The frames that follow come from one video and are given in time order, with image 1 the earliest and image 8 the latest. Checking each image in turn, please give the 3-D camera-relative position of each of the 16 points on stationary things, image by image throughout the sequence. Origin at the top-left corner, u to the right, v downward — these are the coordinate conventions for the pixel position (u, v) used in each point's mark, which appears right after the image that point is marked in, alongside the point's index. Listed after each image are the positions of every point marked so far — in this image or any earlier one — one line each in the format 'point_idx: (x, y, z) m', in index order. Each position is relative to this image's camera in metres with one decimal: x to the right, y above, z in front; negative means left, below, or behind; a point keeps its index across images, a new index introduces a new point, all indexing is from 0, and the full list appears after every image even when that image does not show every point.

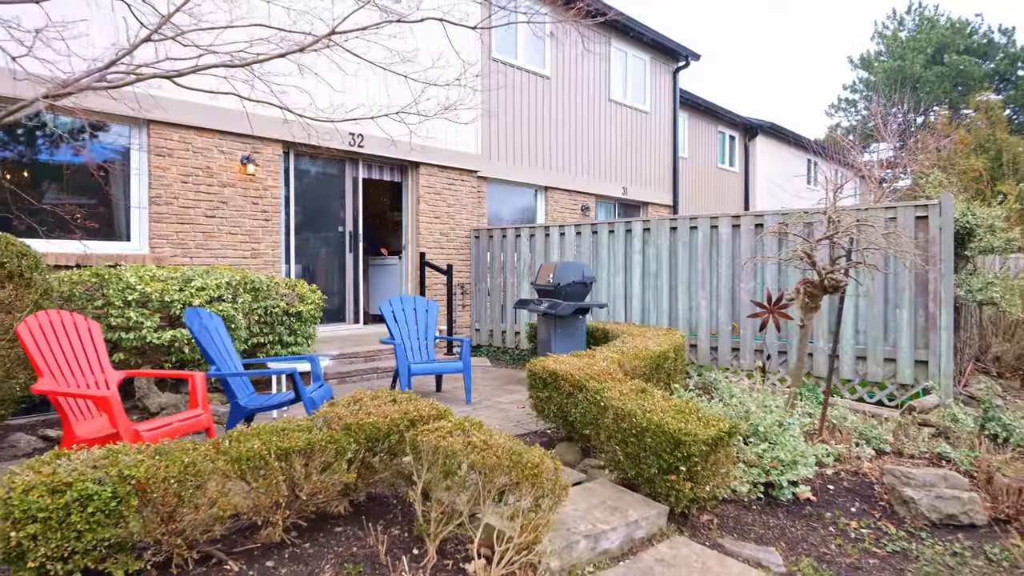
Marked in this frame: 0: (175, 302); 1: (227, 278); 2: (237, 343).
0: (-2.5, -0.1, +5.0) m
1: (-2.3, +0.1, +5.4) m
2: (-2.2, -0.4, +5.5) m
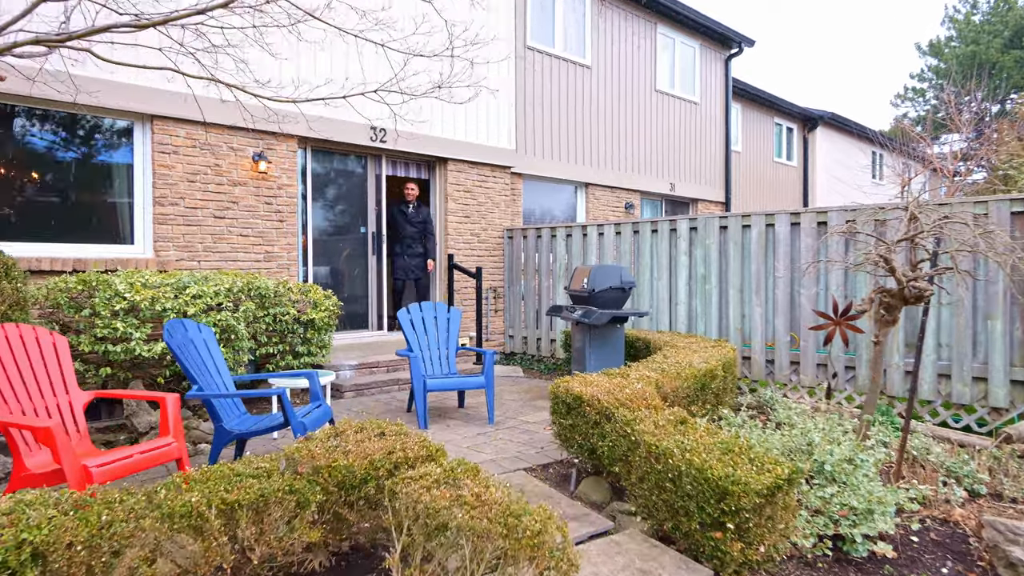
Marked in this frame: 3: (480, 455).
0: (-2.3, -0.2, +4.6) m
1: (-2.1, 0.0, +5.0) m
2: (-2.0, -0.5, +5.1) m
3: (-0.2, -1.1, +4.3) m
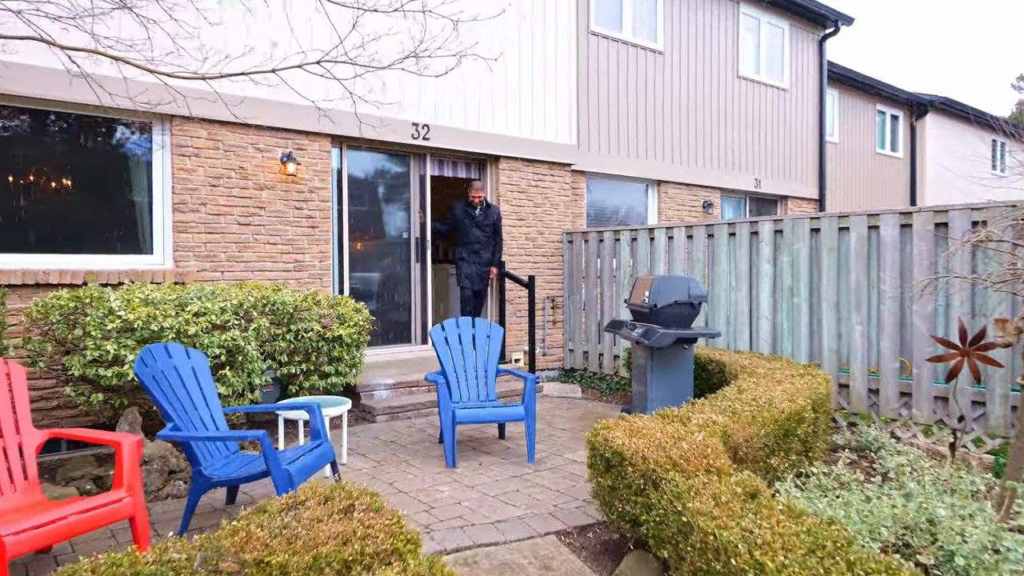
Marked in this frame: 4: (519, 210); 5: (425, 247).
0: (-2.1, -0.3, +4.1) m
1: (-1.8, -0.1, +4.5) m
2: (-1.7, -0.6, +4.6) m
3: (0.0, -1.2, +3.6) m
4: (+0.1, +0.8, +7.3) m
5: (-0.9, +0.4, +6.8) m
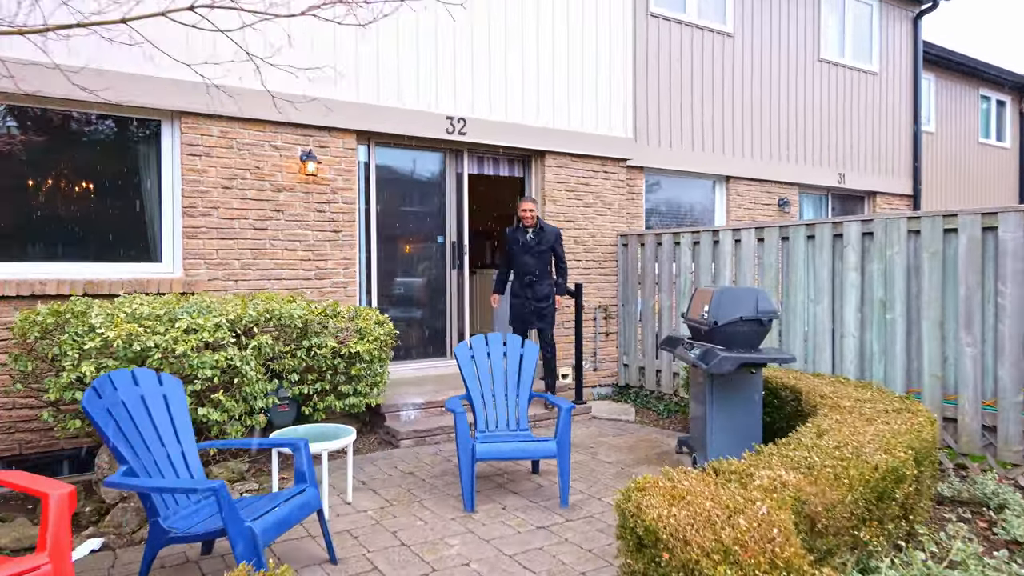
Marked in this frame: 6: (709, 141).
0: (-1.9, -0.3, +3.7) m
1: (-1.7, -0.2, +4.0) m
2: (-1.6, -0.7, +4.1) m
3: (+0.1, -1.3, +3.0) m
4: (+0.5, +0.8, +6.7) m
5: (-0.4, +0.3, +6.2) m
6: (+2.3, +1.7, +8.0) m
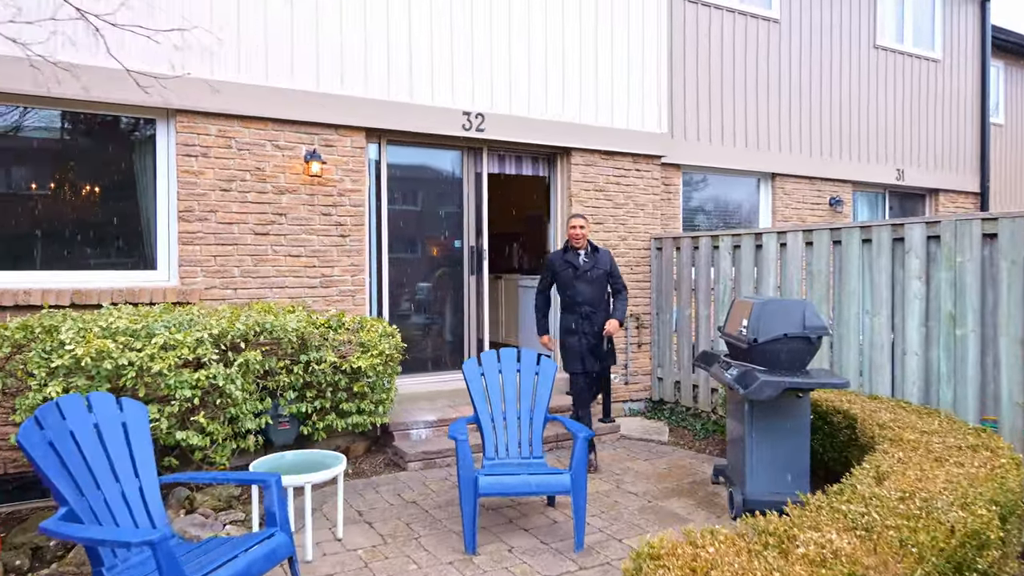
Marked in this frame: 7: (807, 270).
0: (-1.9, -0.4, +3.4) m
1: (-1.6, -0.2, +3.7) m
2: (-1.5, -0.7, +3.8) m
3: (0.0, -1.3, +2.5) m
4: (+0.8, +0.7, +6.2) m
5: (-0.3, +0.3, +5.8) m
6: (+2.6, +1.7, +7.5) m
7: (+2.2, +0.1, +5.0) m
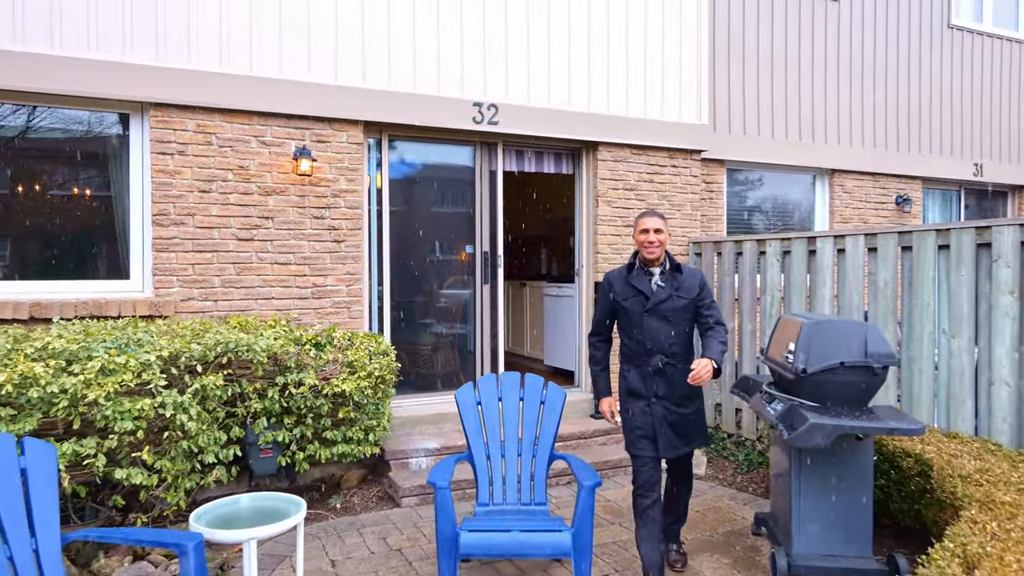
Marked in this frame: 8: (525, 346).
0: (-1.9, -0.5, +2.9) m
1: (-1.6, -0.3, +3.2) m
2: (-1.5, -0.8, +3.3) m
3: (-0.1, -1.4, +2.0) m
4: (+0.9, +0.6, +5.5) m
5: (-0.1, +0.2, +5.2) m
6: (+2.9, +1.6, +6.7) m
7: (+2.2, 0.0, +4.2) m
8: (+0.1, -0.6, +6.8) m
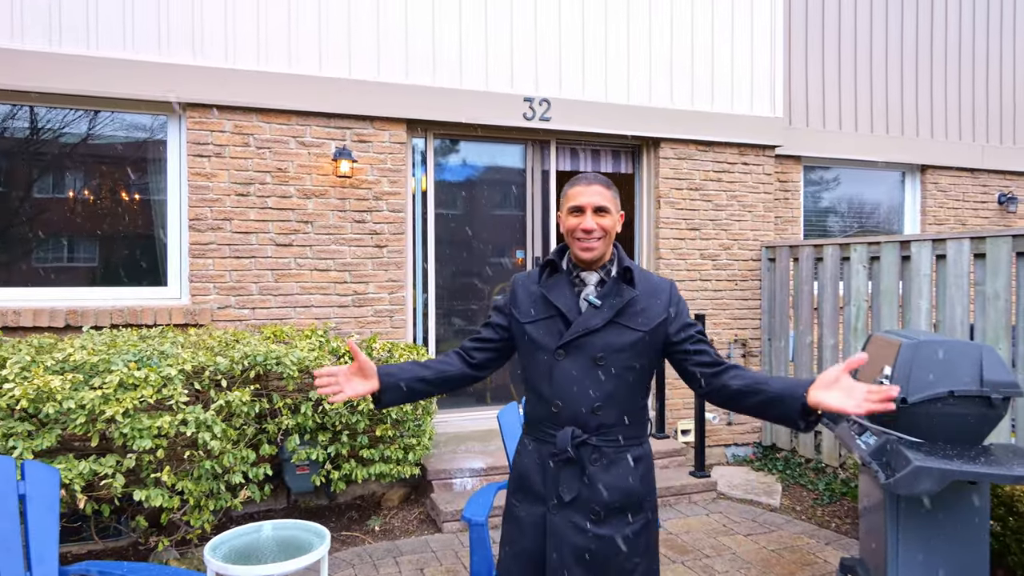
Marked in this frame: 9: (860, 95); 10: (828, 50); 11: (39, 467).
0: (-1.8, -0.5, +2.8) m
1: (-1.4, -0.3, +3.0) m
2: (-1.3, -0.9, +3.1) m
3: (0.0, -1.4, +1.6) m
4: (+1.3, +0.5, +5.1) m
5: (+0.3, +0.1, +4.9) m
6: (+3.4, +1.5, +6.0) m
7: (+2.5, 0.0, +3.7) m
8: (+0.7, -0.6, +6.5) m
9: (+3.0, +1.7, +5.9) m
10: (+2.7, +2.0, +5.7) m
11: (-1.6, -0.6, +2.2) m
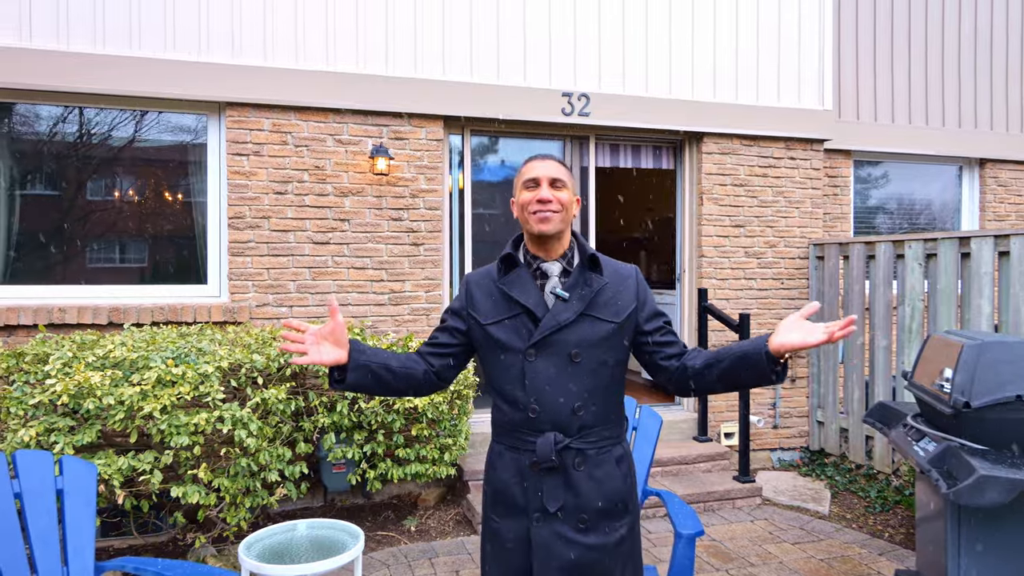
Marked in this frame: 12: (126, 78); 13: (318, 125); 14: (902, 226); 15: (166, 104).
0: (-1.6, -0.5, +2.8) m
1: (-1.3, -0.3, +3.0) m
2: (-1.1, -0.8, +3.1) m
3: (+0.1, -1.4, +1.5) m
4: (+1.6, +0.6, +5.0) m
5: (+0.5, +0.1, +4.8) m
6: (+3.7, +1.5, +5.8) m
7: (+2.7, 0.0, +3.5) m
8: (+1.0, -0.6, +6.3) m
9: (+3.3, +1.7, +5.6) m
10: (+3.0, +2.0, +5.5) m
11: (-1.4, -0.6, +2.3) m
12: (-2.1, +1.2, +3.8) m
13: (-1.2, +1.0, +4.1) m
14: (+3.3, +0.5, +5.9) m
15: (-2.0, +1.1, +4.0) m
